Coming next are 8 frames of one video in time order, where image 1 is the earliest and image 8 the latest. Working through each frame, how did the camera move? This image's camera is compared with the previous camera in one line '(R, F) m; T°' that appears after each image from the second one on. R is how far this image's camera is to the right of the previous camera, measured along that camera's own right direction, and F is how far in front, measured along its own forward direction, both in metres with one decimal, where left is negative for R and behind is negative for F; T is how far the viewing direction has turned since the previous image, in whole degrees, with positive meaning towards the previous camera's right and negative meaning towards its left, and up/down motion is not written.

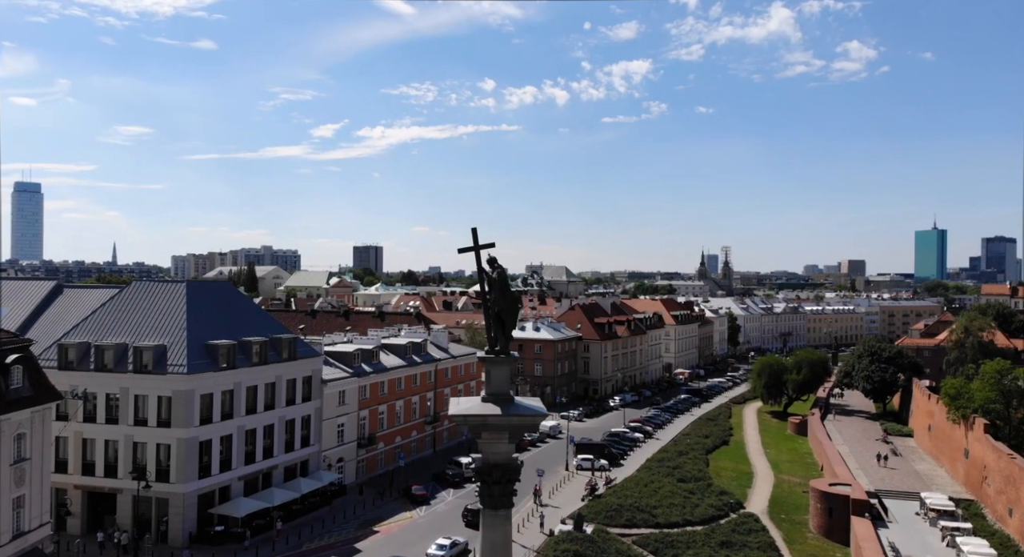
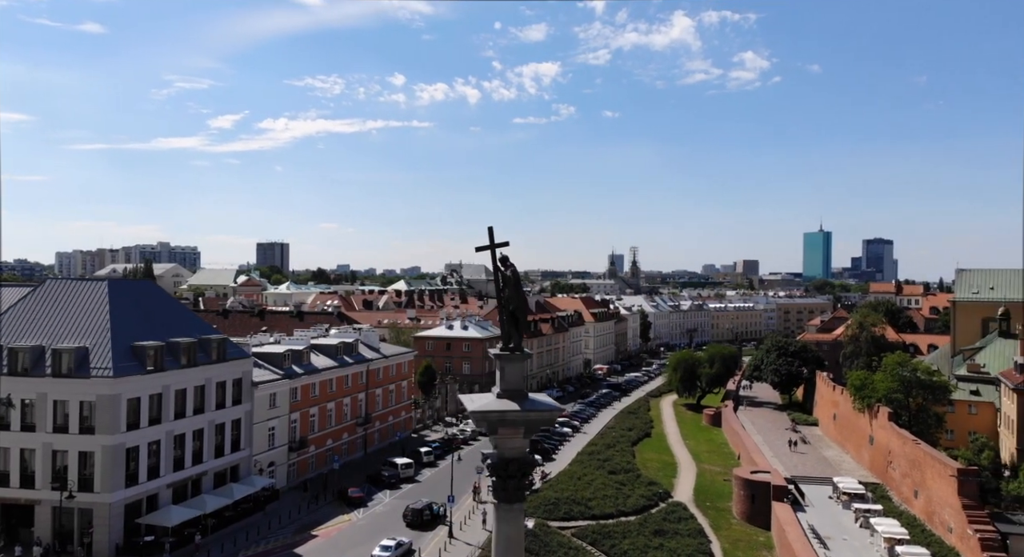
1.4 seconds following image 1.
(-3.2, -0.1) m; +9°
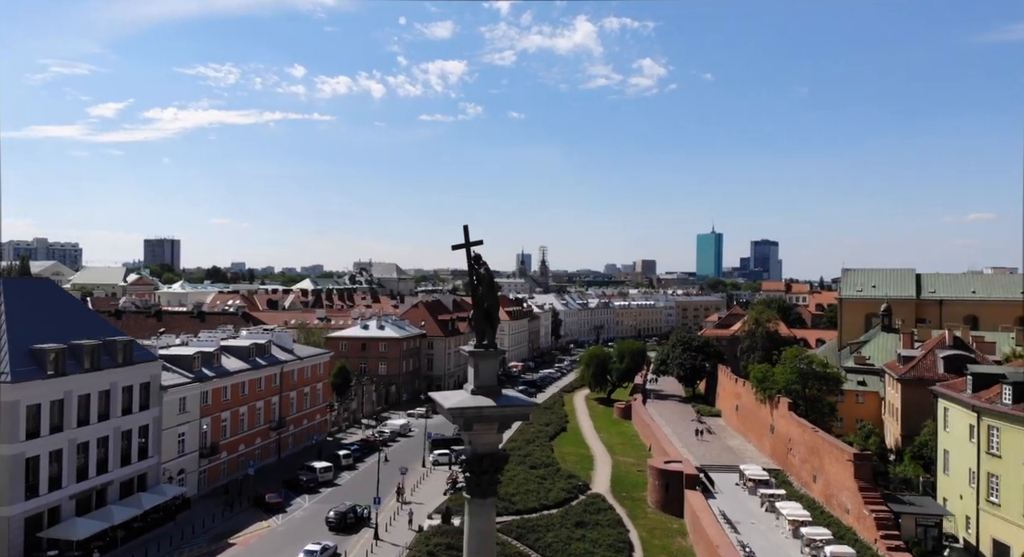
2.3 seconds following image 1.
(-2.2, 0.0) m; +8°
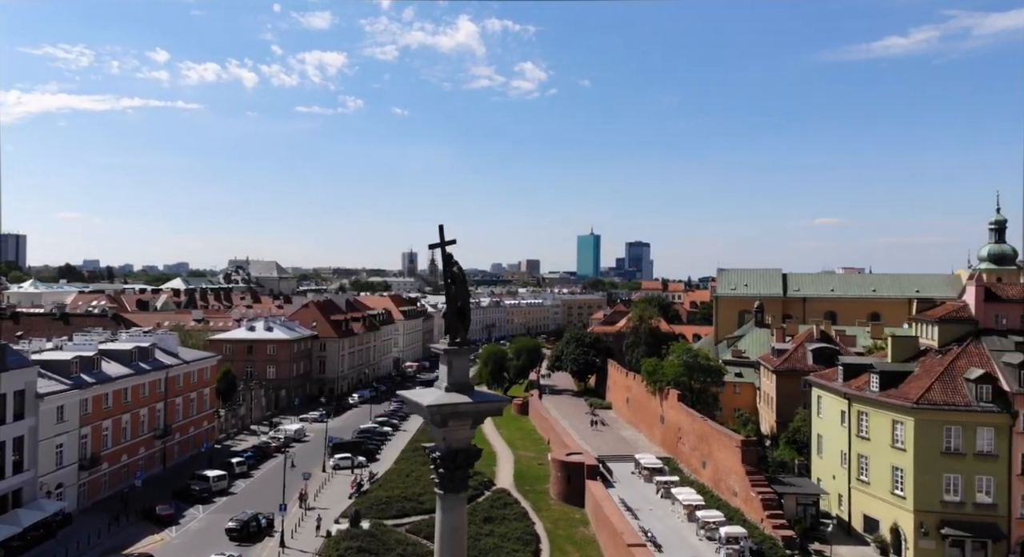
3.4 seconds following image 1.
(-2.9, 0.0) m; +10°
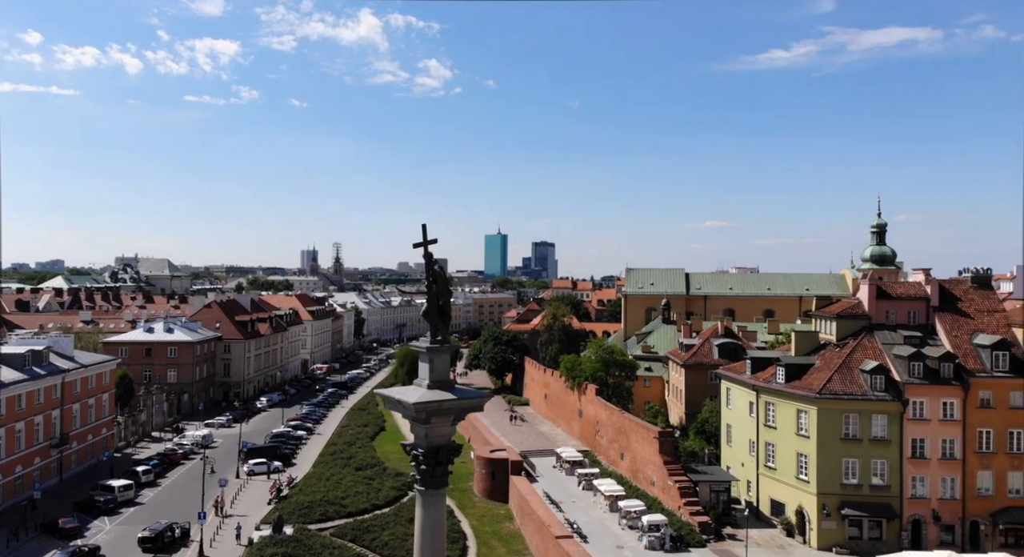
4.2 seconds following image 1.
(-2.4, -0.2) m; +8°
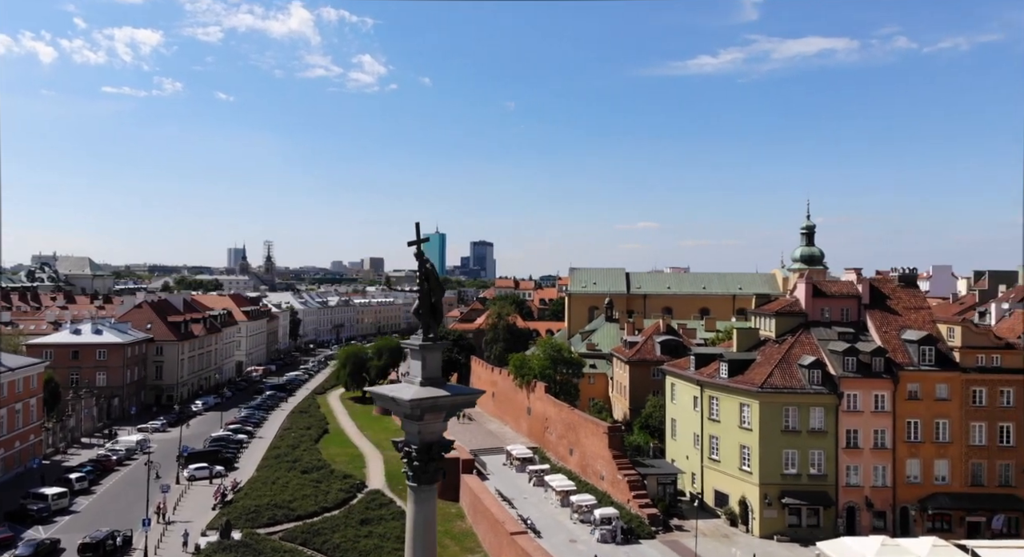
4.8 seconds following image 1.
(-1.7, -0.2) m; +6°
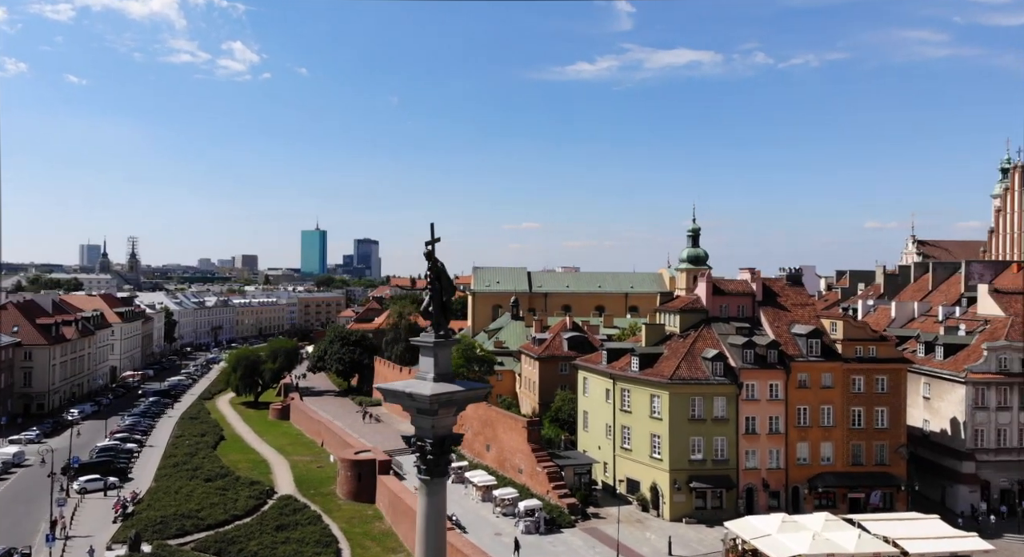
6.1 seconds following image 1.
(-4.0, -0.1) m; +11°
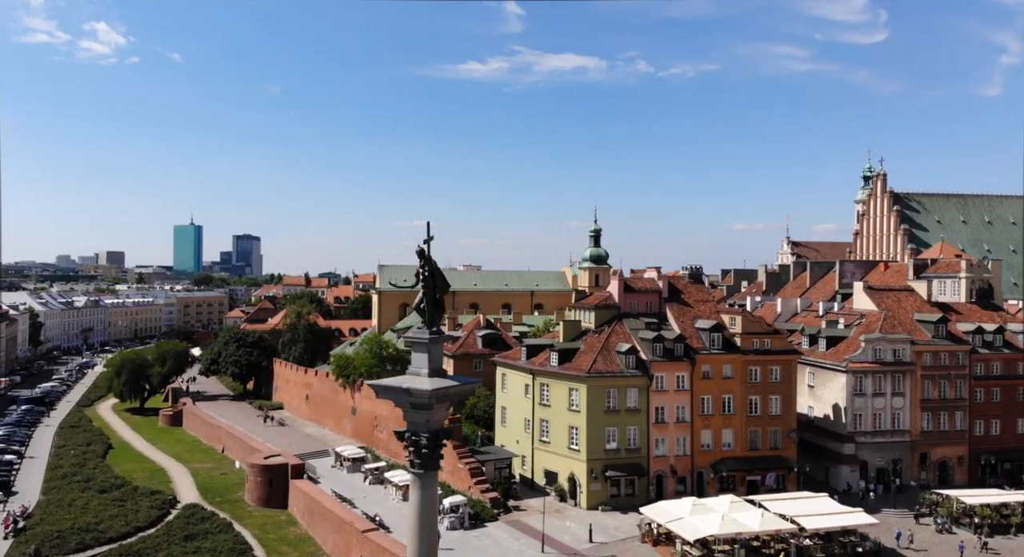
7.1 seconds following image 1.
(-3.3, +0.1) m; +10°
